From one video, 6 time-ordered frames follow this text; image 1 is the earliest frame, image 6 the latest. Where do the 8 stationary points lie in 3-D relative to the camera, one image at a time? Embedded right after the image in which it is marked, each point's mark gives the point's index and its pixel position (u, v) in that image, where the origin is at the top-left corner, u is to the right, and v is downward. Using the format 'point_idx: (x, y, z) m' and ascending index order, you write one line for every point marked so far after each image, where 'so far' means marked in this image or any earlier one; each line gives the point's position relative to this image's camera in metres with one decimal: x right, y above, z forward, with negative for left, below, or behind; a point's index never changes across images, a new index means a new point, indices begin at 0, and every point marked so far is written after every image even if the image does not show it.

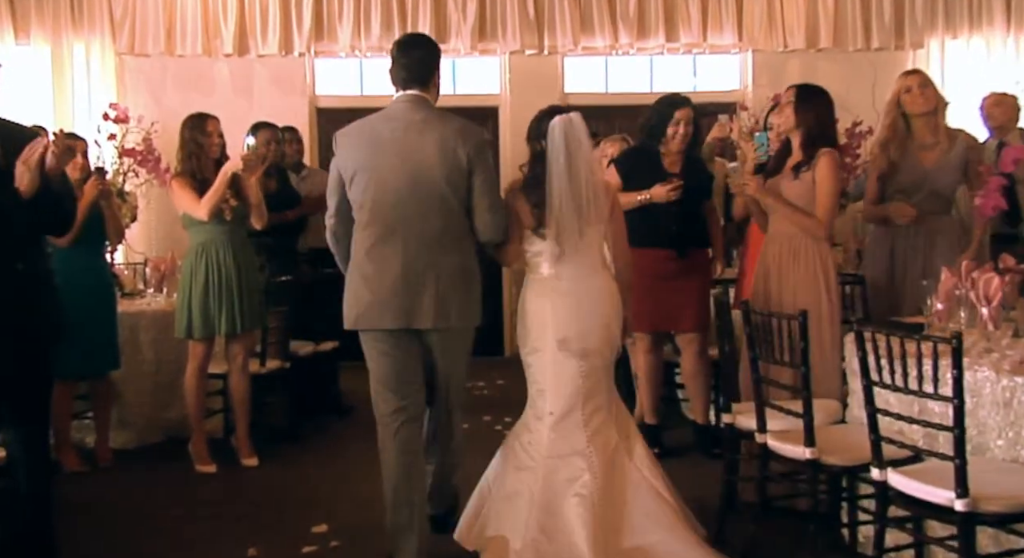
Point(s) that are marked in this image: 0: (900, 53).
0: (+2.8, +1.6, +6.2) m
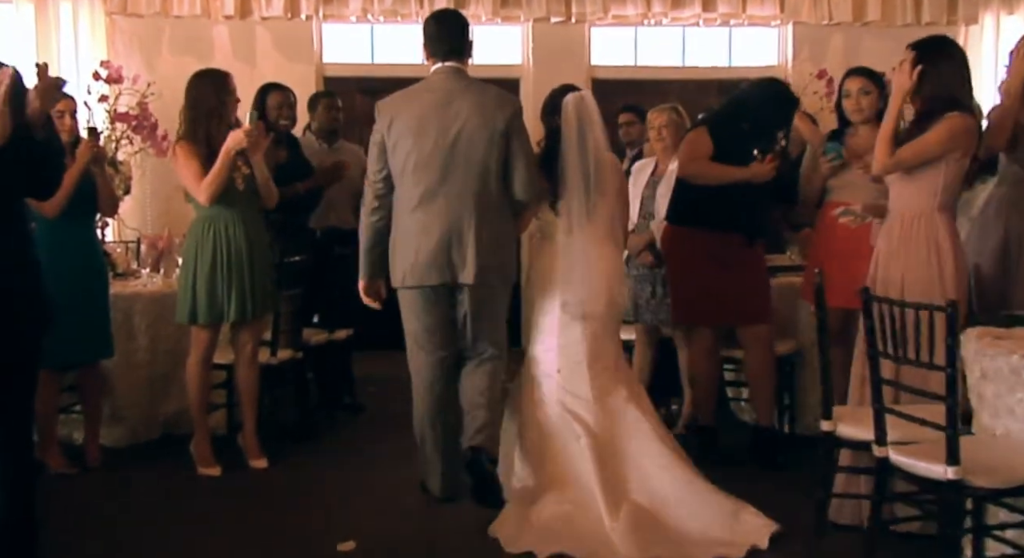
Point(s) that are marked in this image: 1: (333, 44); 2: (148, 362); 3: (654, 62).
0: (+2.9, +1.7, +5.9) m
1: (-1.2, +1.6, +6.0) m
2: (-1.6, -0.4, +3.8) m
3: (+1.0, +1.5, +6.1) m
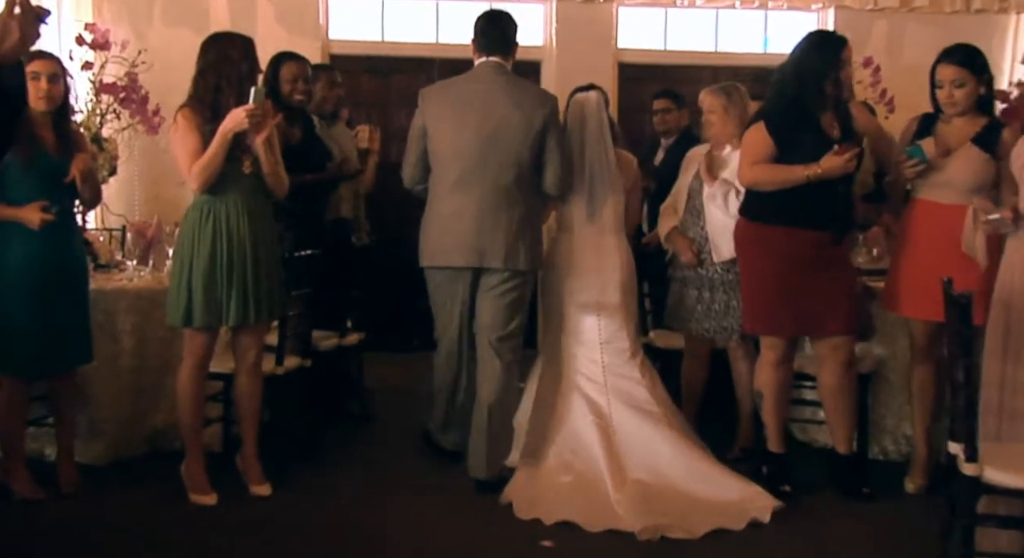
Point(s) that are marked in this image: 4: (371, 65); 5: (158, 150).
0: (+3.1, +1.6, +5.5) m
1: (-1.1, +1.6, +5.5) m
2: (-1.4, -0.3, +3.3) m
3: (+1.1, +1.5, +5.7) m
4: (-0.9, +1.4, +5.6) m
5: (-2.0, +0.7, +4.8) m
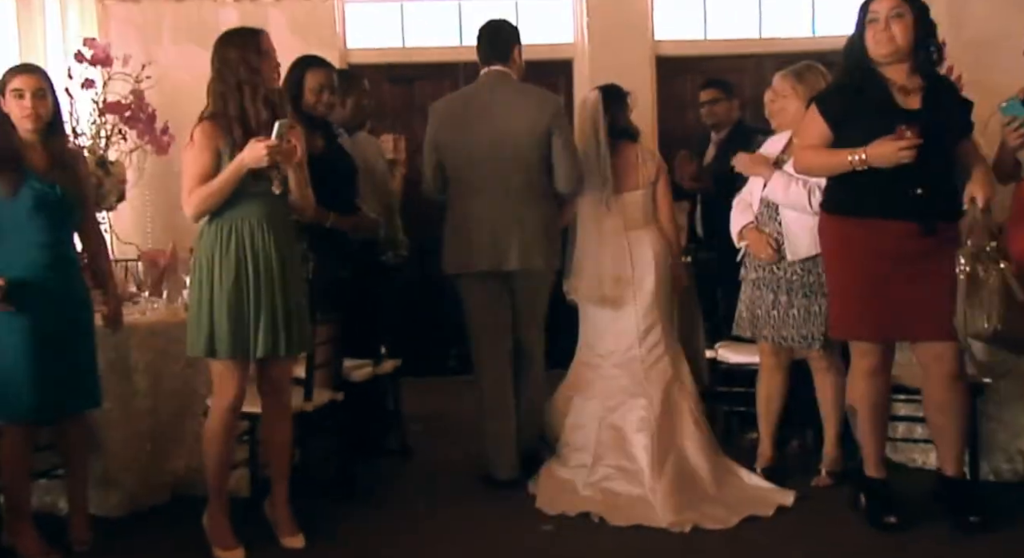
0: (+3.2, +1.7, +5.0) m
1: (-0.9, +1.5, +5.2) m
2: (-1.2, -0.4, +3.0) m
3: (+1.3, +1.5, +5.3) m
4: (-0.7, +1.2, +5.3) m
5: (-1.8, +0.5, +4.5) m
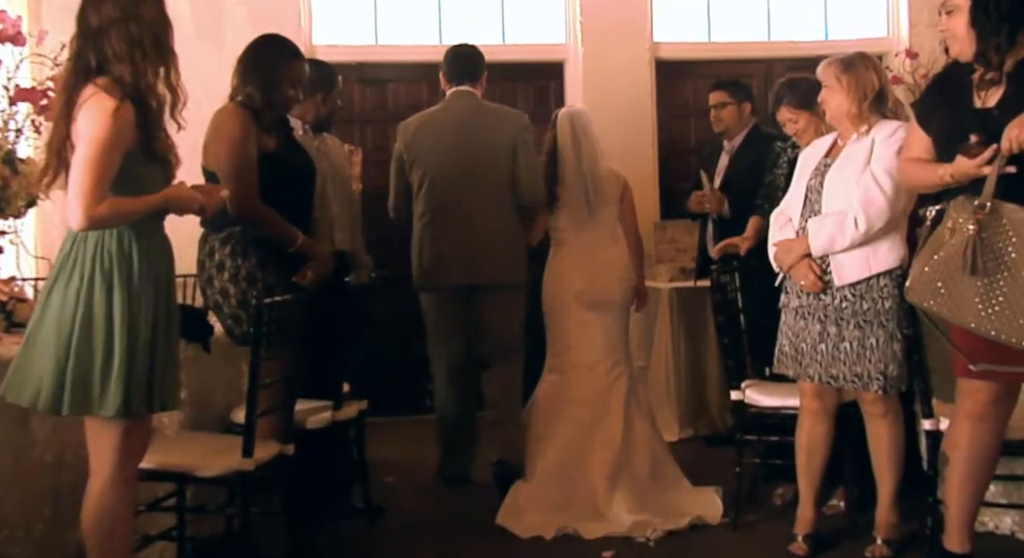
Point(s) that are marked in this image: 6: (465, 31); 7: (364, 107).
0: (+3.1, +1.5, +4.6) m
1: (-1.0, +1.4, +4.7) m
2: (-1.3, -0.5, +2.4) m
3: (+1.2, +1.3, +4.8) m
4: (-0.8, +1.1, +4.7) m
5: (-1.8, +0.4, +3.9) m
6: (-0.3, +1.4, +4.8) m
7: (-0.8, +0.9, +4.8) m
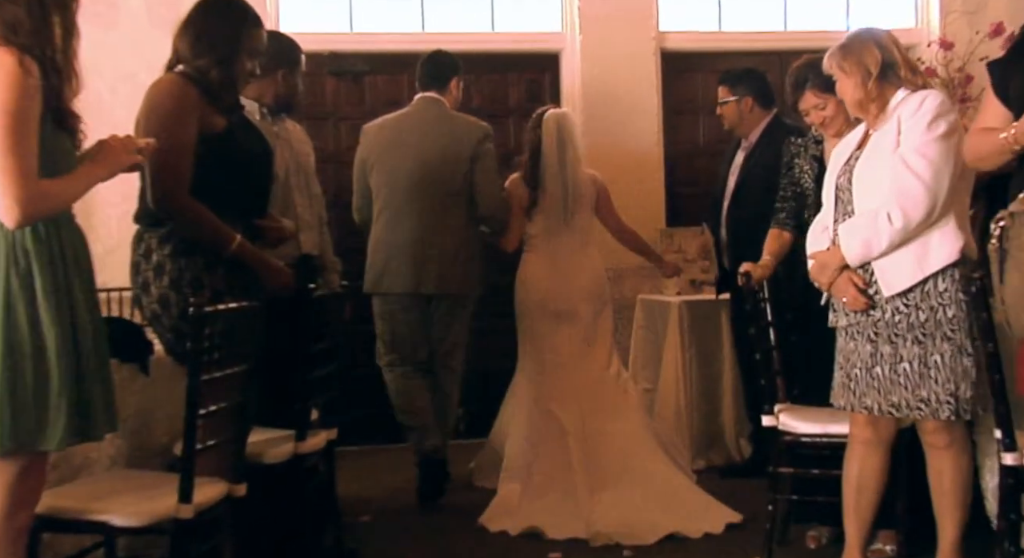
0: (+3.1, +1.5, +4.3) m
1: (-1.0, +1.3, +4.3) m
2: (-1.3, -0.5, +2.0) m
3: (+1.2, +1.3, +4.5) m
4: (-0.8, +1.1, +4.4) m
5: (-1.9, +0.4, +3.5) m
6: (-0.3, +1.3, +4.4) m
7: (-0.8, +0.9, +4.4) m
